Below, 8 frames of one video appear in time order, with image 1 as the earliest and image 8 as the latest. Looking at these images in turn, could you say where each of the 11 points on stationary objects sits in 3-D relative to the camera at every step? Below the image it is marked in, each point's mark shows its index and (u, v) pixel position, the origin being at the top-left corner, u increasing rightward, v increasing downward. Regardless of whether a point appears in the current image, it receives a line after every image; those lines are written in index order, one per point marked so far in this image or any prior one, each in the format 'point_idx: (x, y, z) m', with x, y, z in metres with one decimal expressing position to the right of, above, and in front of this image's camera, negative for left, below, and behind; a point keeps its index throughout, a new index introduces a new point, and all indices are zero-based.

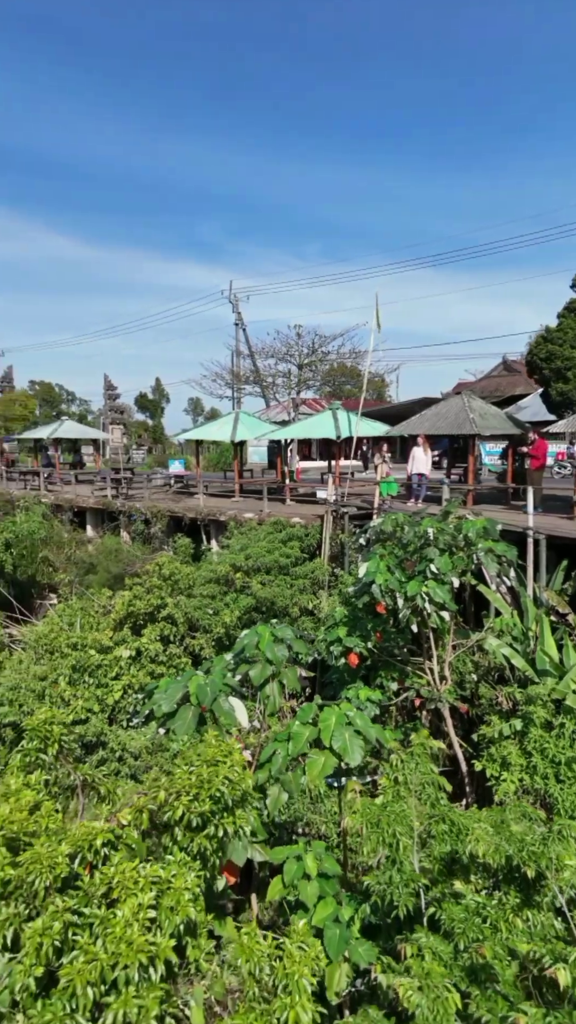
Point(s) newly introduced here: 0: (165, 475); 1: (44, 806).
0: (-2.8, +0.9, +13.6) m
1: (-0.9, -1.0, +2.1) m
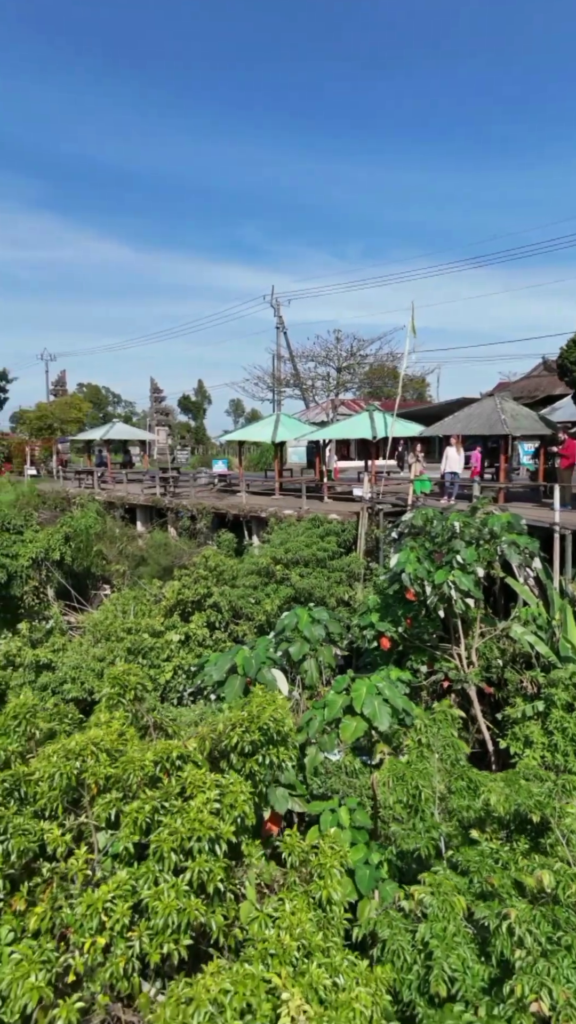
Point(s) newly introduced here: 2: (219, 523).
0: (-1.9, +0.9, +14.3) m
1: (-0.7, -1.0, +2.6) m
2: (-1.4, -0.2, +11.9) m
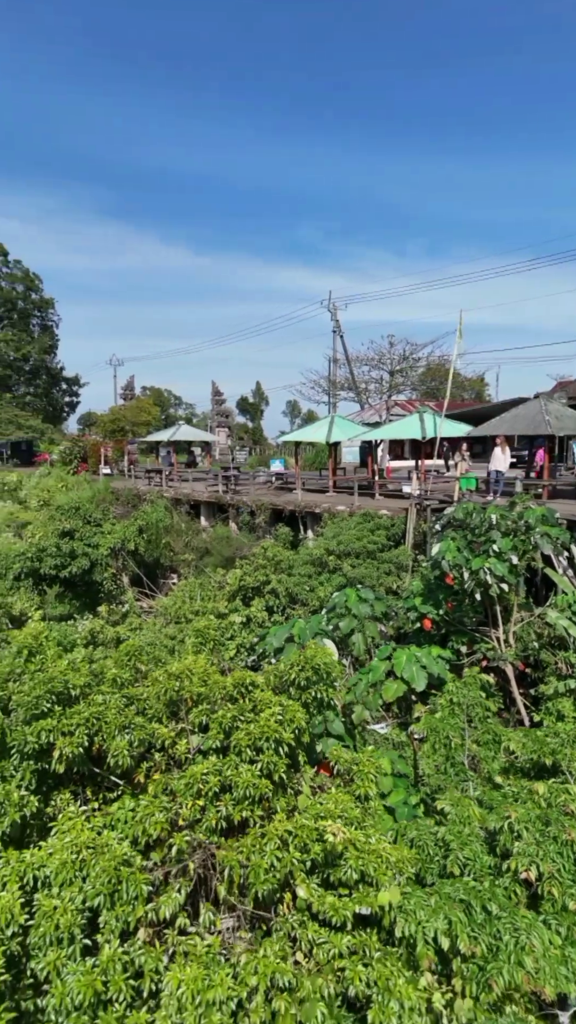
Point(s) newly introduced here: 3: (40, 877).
0: (-0.5, +1.0, +15.1) m
1: (-0.4, -0.9, +3.4) m
2: (-0.3, -0.1, +12.7) m
3: (-1.0, -1.5, +2.5) m
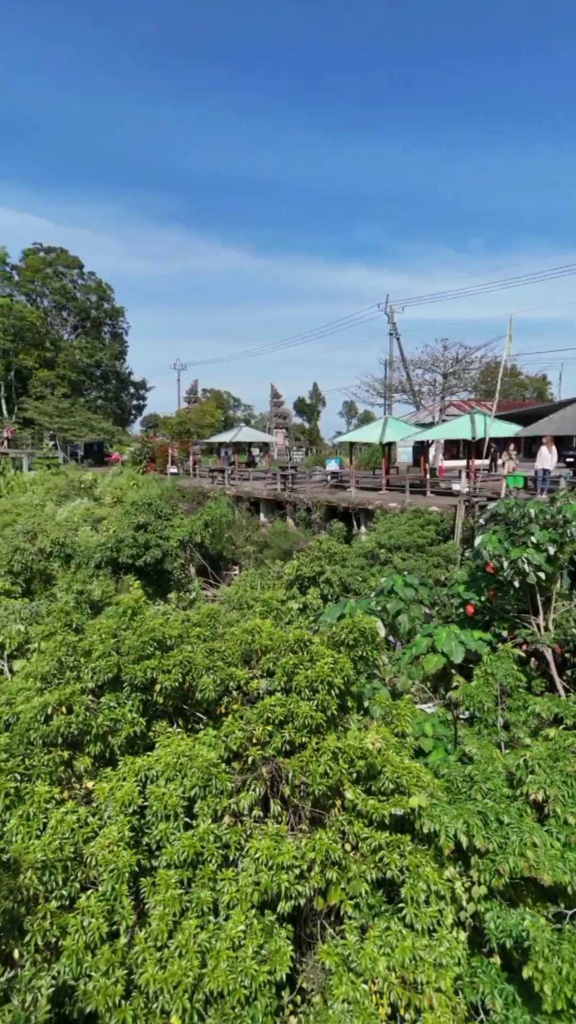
0: (+1.0, +1.1, +15.8) m
1: (-0.1, -0.8, +4.2) m
2: (+1.0, -0.1, +13.4) m
3: (-0.8, -1.4, +3.3) m
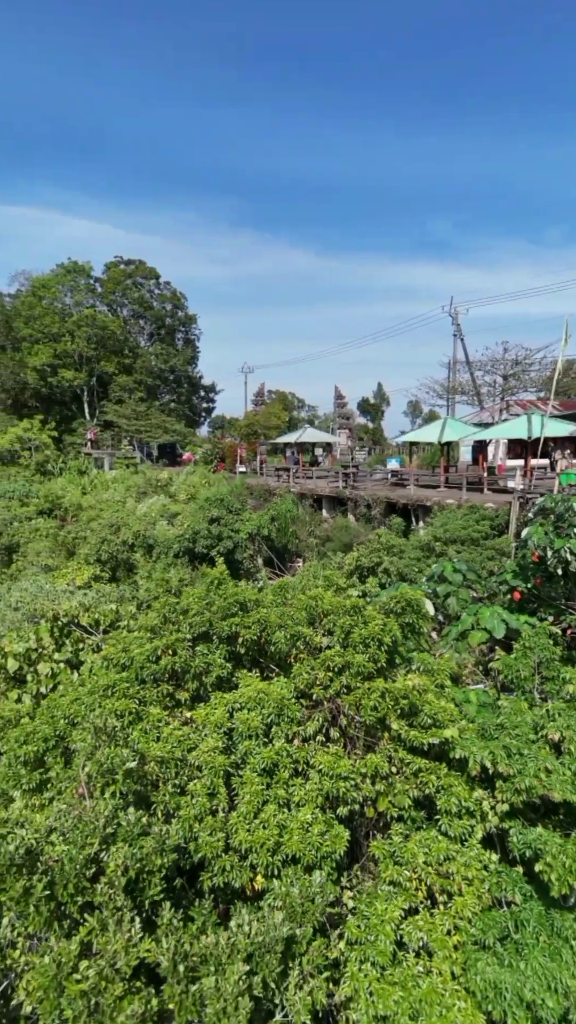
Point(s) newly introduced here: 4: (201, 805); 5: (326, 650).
0: (+2.7, +1.1, +16.4) m
1: (+0.4, -0.7, +5.0) m
2: (+2.4, 0.0, +14.0) m
3: (-0.4, -1.3, +4.2) m
4: (-0.5, -1.7, +3.5) m
5: (+0.3, -1.0, +4.5) m
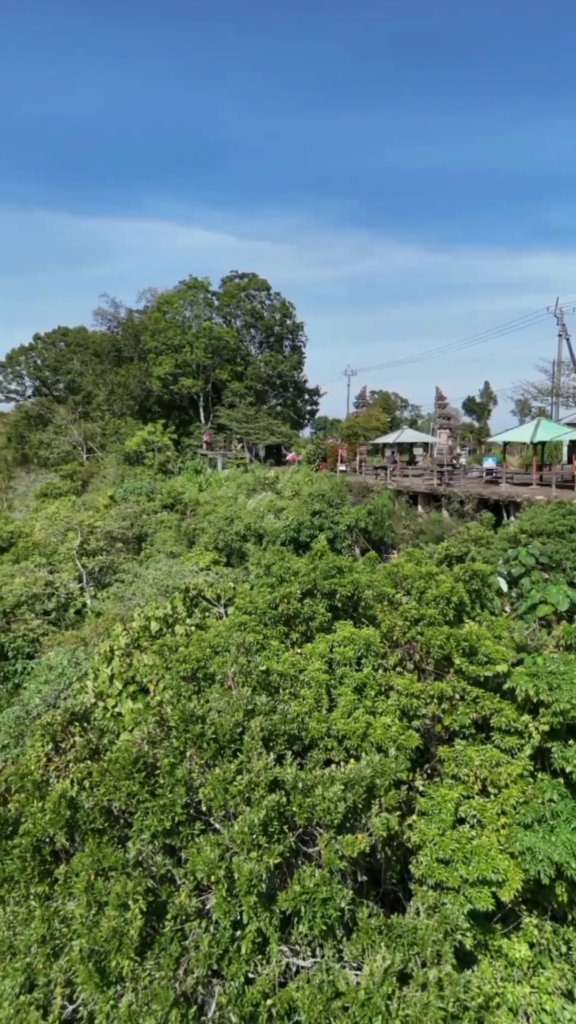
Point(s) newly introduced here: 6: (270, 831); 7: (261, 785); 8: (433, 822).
0: (+5.6, +1.2, +17.1) m
1: (+1.4, -0.6, +6.2) m
2: (+4.9, +0.1, +14.7) m
3: (+0.4, -1.2, +5.5) m
4: (+0.2, -1.6, +4.9) m
5: (+1.1, -0.9, +5.7) m
6: (-0.1, -2.1, +3.9) m
7: (-0.2, -1.9, +4.1) m
8: (+1.1, -2.4, +4.6) m
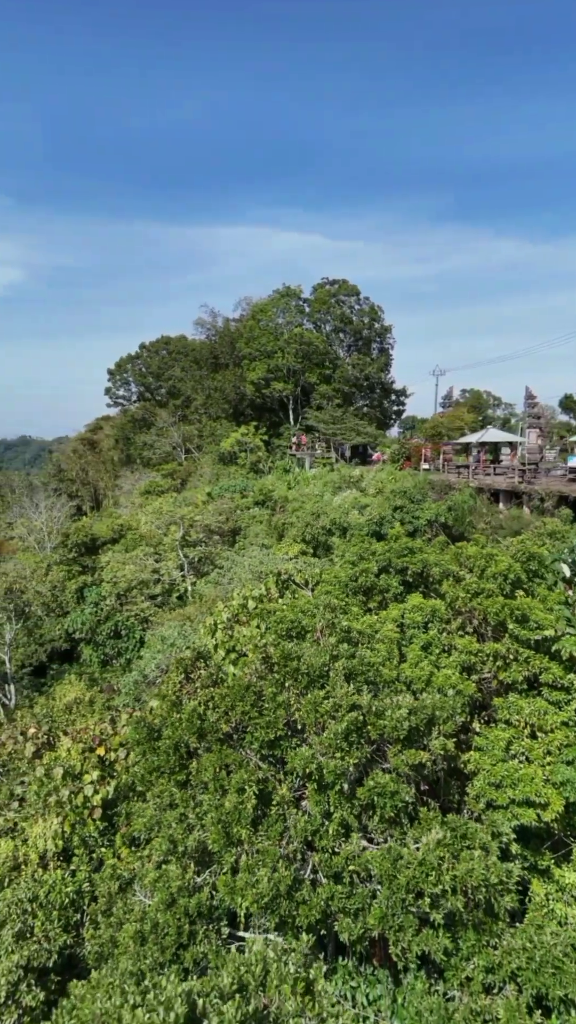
0: (+8.1, +1.3, +17.3) m
1: (+2.3, -0.5, +7.1) m
2: (+7.1, +0.2, +15.1) m
3: (+1.3, -1.1, +6.6) m
4: (+1.0, -1.4, +6.0) m
5: (+2.1, -0.8, +6.7) m
6: (+0.5, -2.0, +5.1) m
7: (+0.5, -1.7, +5.2) m
8: (+1.9, -2.3, +5.6) m
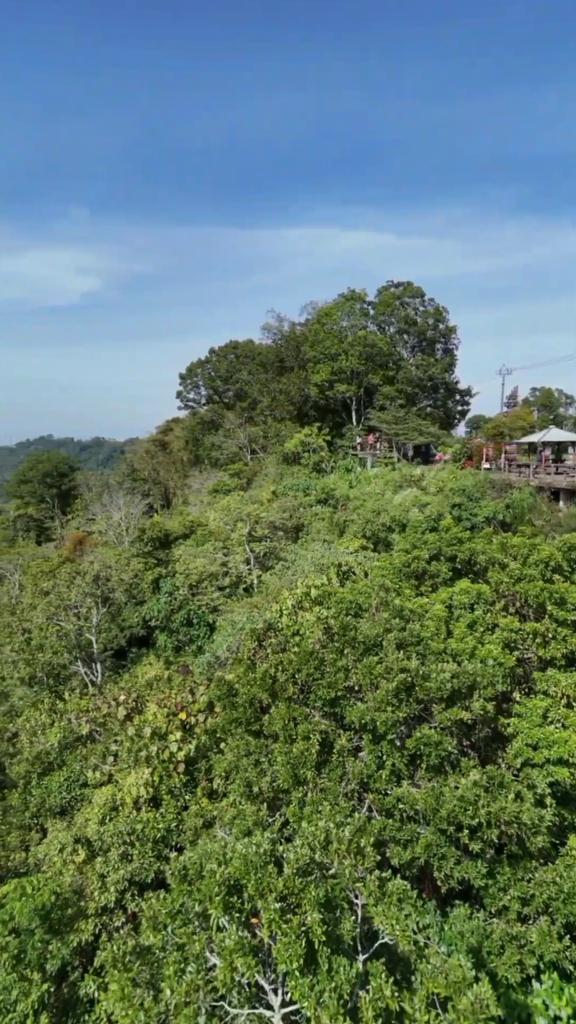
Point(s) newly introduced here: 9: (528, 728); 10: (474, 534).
0: (+9.9, +1.3, +17.3) m
1: (+3.1, -0.4, +7.7) m
2: (+8.7, +0.2, +15.2) m
3: (+2.1, -1.0, +7.3) m
4: (+1.7, -1.3, +6.8) m
5: (+2.8, -0.7, +7.3) m
6: (+1.1, -1.9, +5.9) m
7: (+1.1, -1.6, +6.1) m
8: (+2.5, -2.2, +6.3) m
9: (+2.5, -2.3, +6.2) m
10: (+2.6, -0.3, +8.2) m
